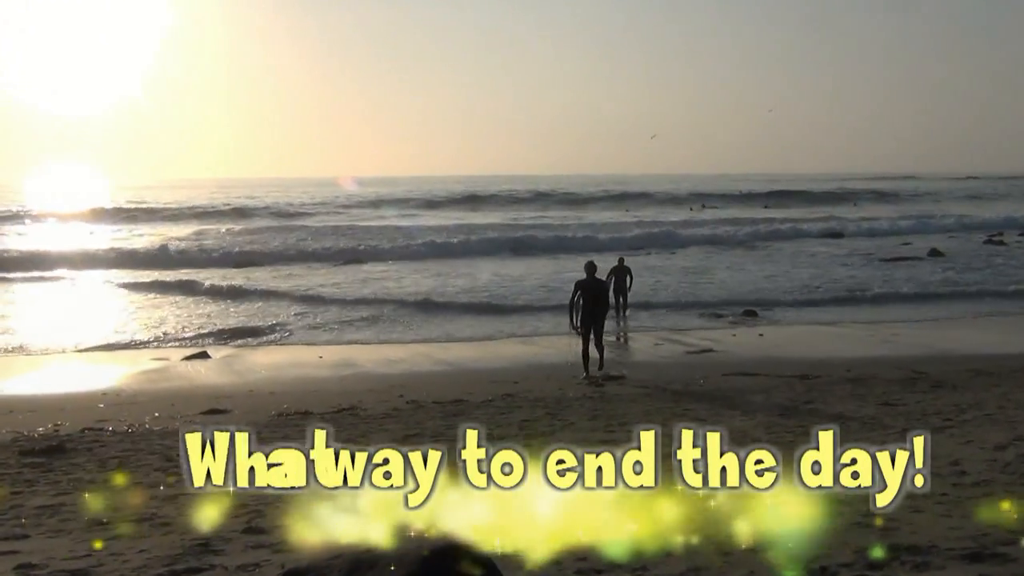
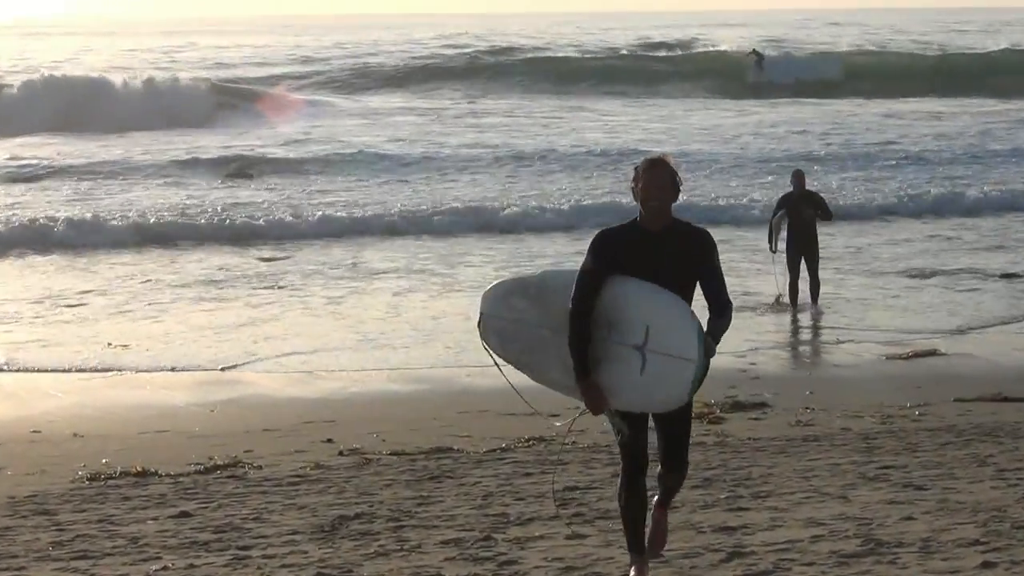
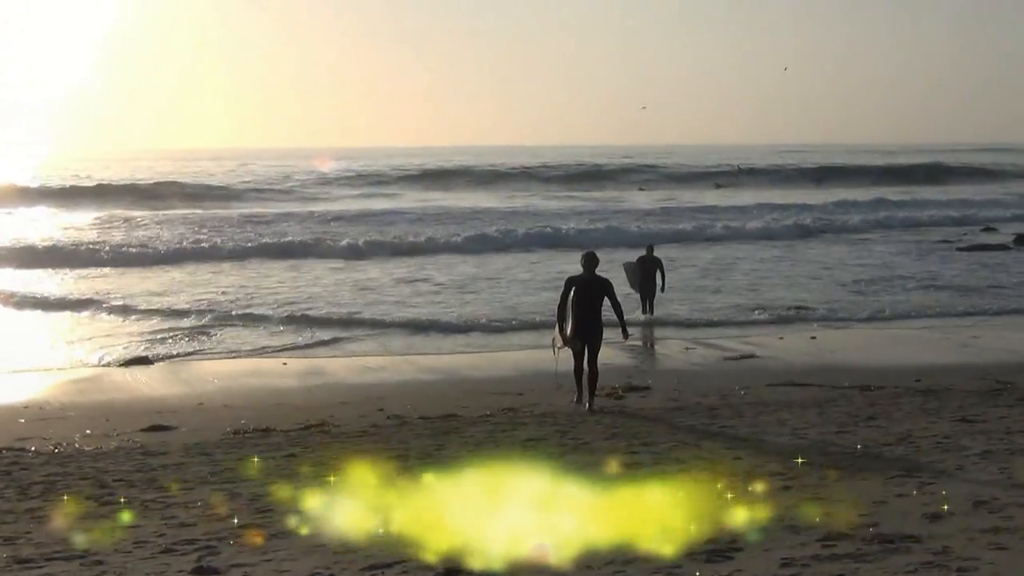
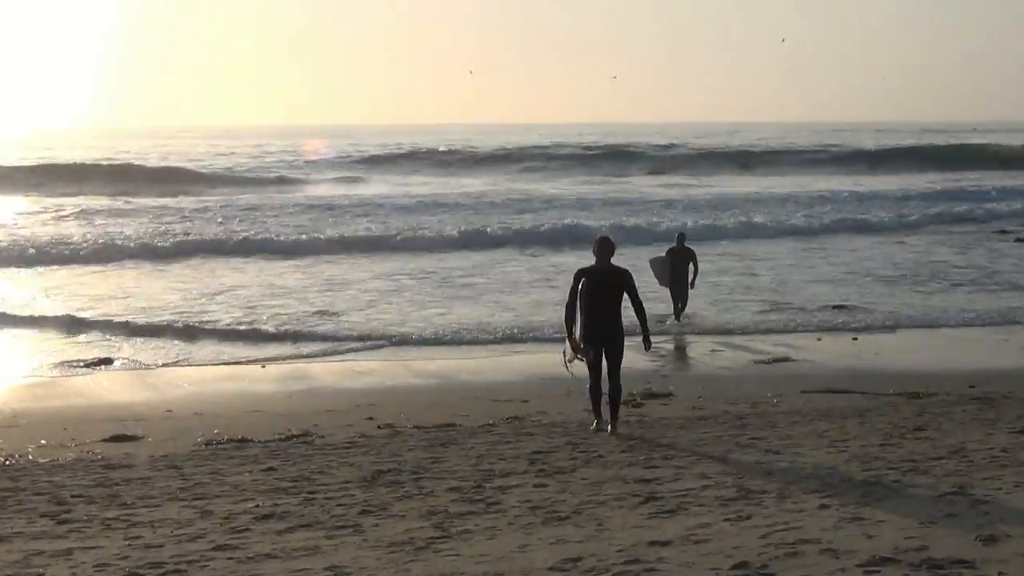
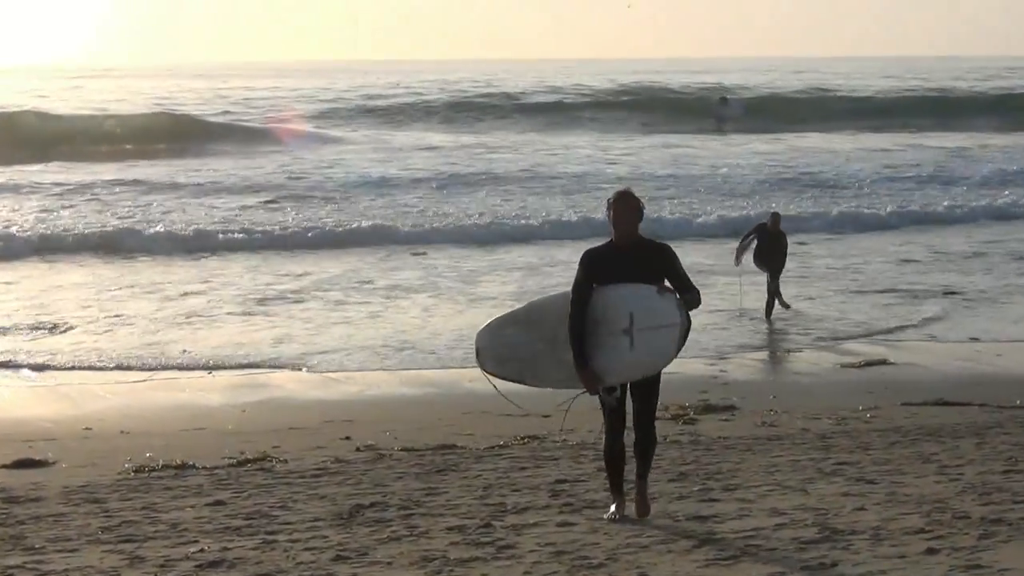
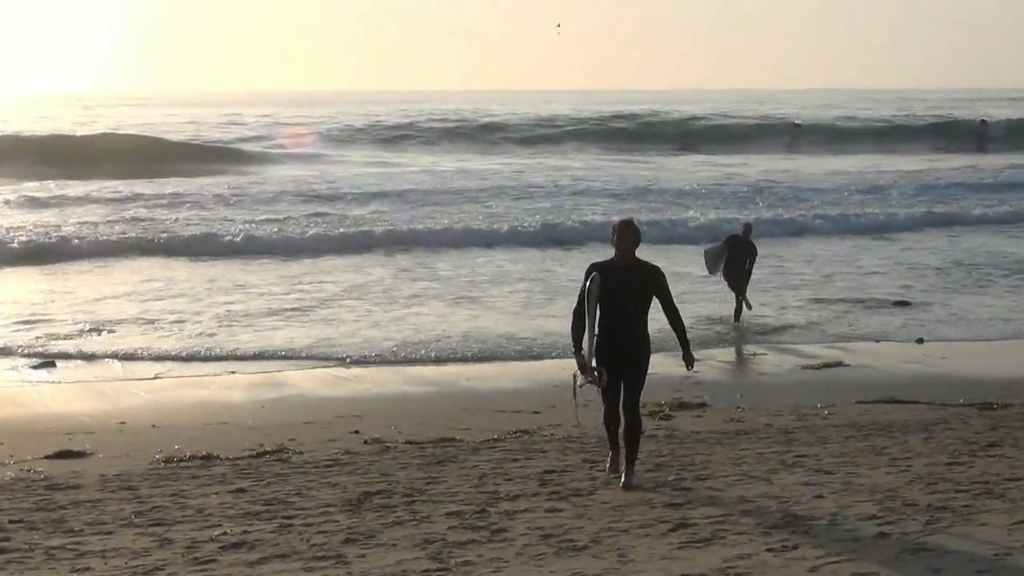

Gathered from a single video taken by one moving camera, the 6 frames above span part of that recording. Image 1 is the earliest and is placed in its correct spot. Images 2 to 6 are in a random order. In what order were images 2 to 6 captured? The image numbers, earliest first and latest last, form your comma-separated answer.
3, 4, 6, 5, 2
